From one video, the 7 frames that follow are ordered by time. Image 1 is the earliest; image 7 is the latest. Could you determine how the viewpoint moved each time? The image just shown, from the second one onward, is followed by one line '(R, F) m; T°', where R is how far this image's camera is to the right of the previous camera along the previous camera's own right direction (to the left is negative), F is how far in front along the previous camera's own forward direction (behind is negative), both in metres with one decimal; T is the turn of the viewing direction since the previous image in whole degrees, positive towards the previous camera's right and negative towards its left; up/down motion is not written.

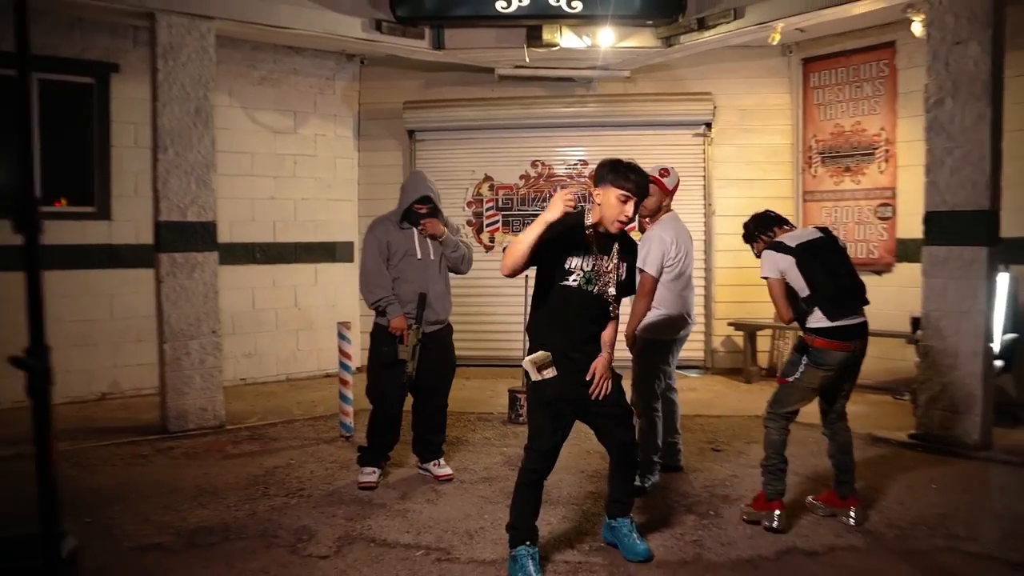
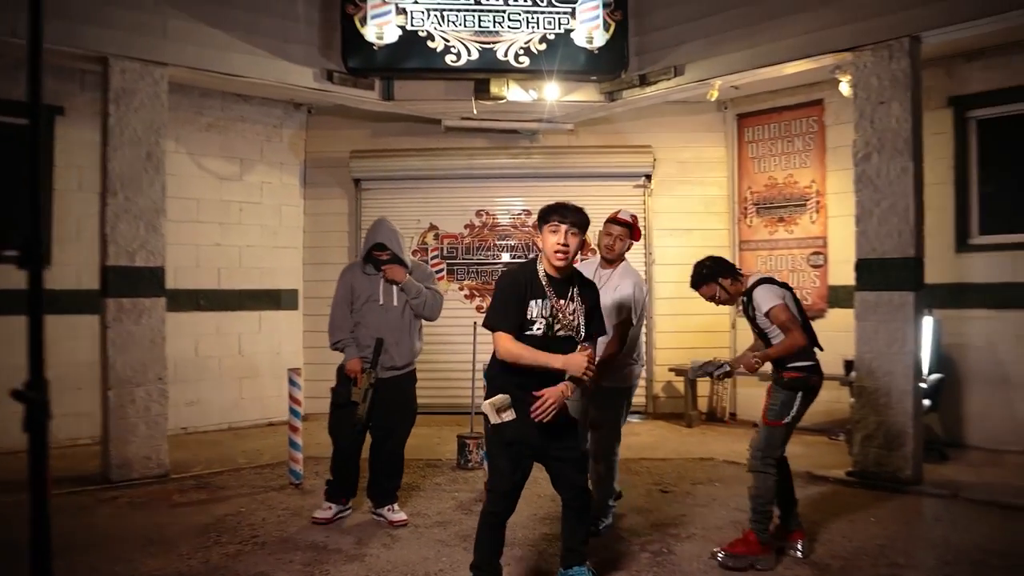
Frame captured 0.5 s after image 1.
(-0.1, -0.1) m; +4°
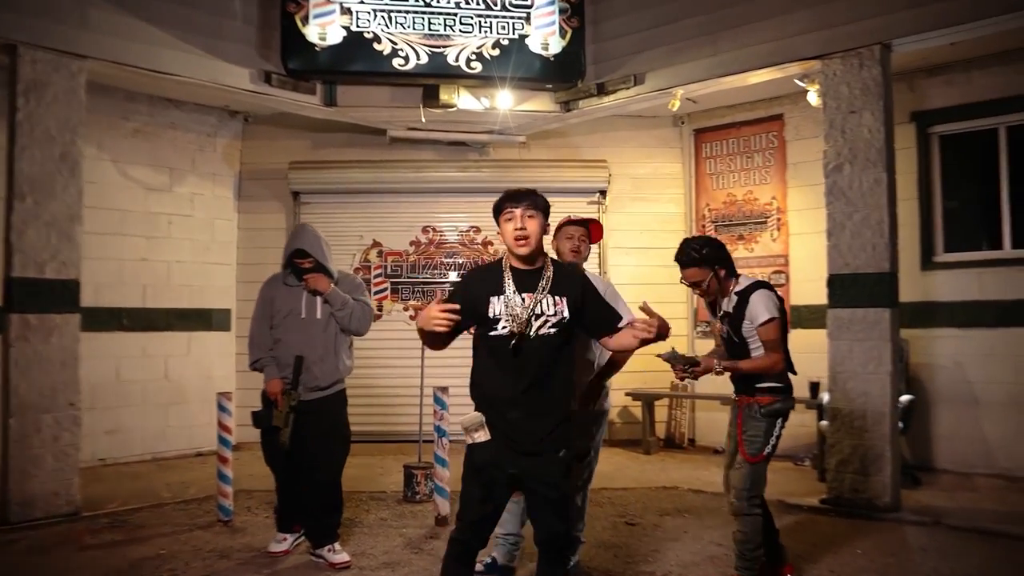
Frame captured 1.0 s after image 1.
(-0.1, +0.5) m; +4°
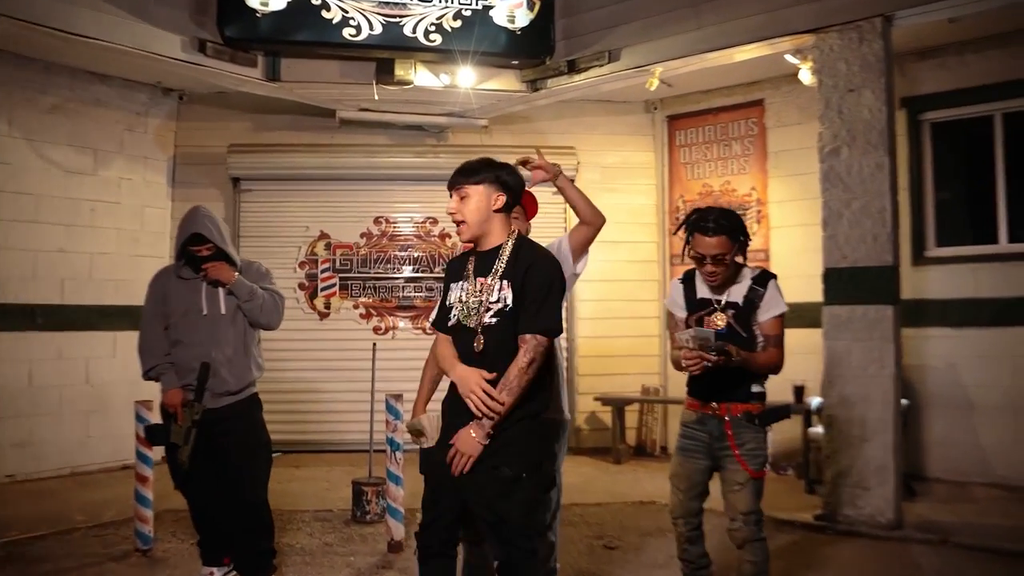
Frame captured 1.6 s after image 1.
(-0.1, +0.6) m; +3°
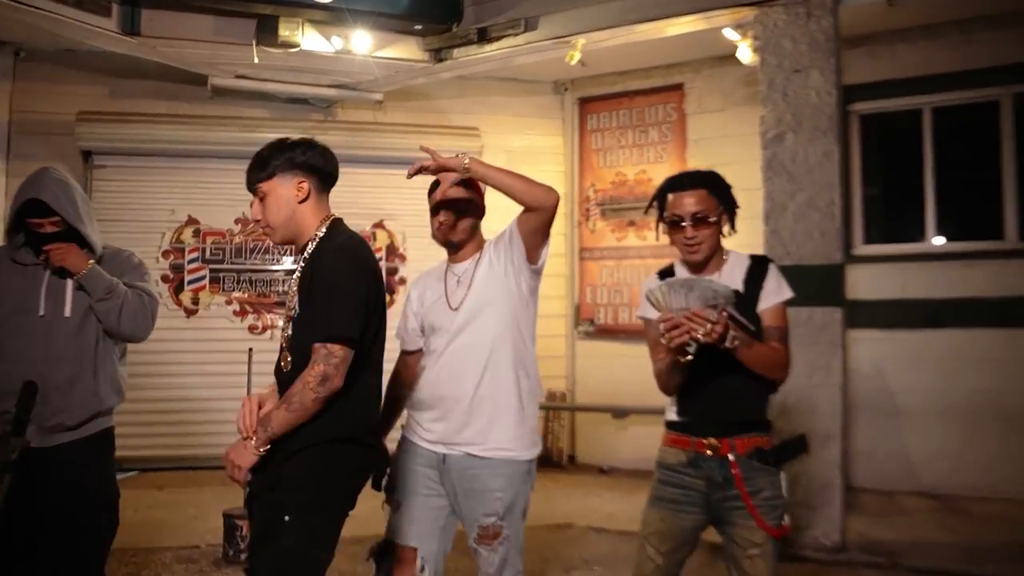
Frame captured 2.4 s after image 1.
(-0.2, +0.8) m; +8°
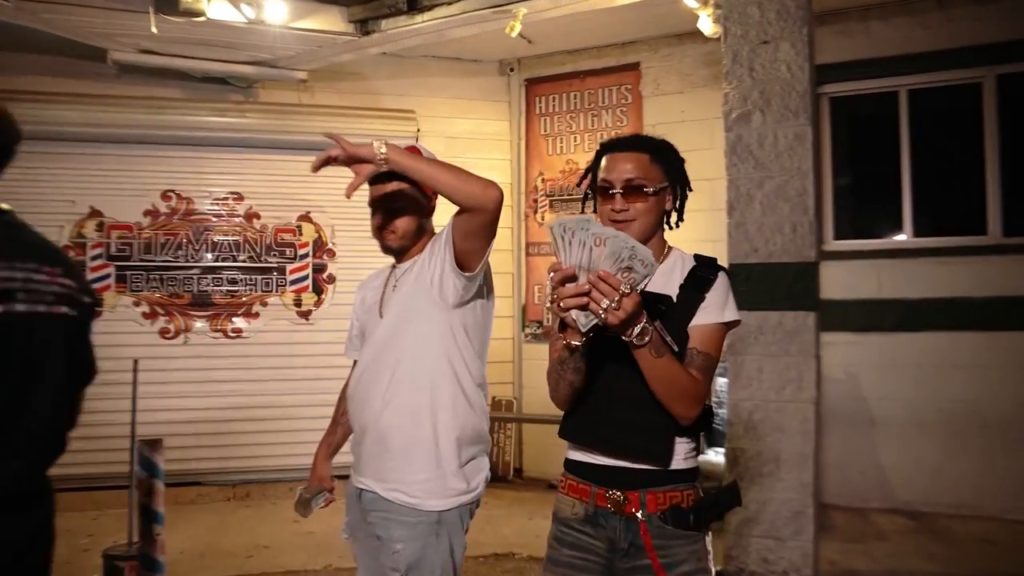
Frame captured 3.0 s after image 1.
(+0.2, +0.6) m; +2°
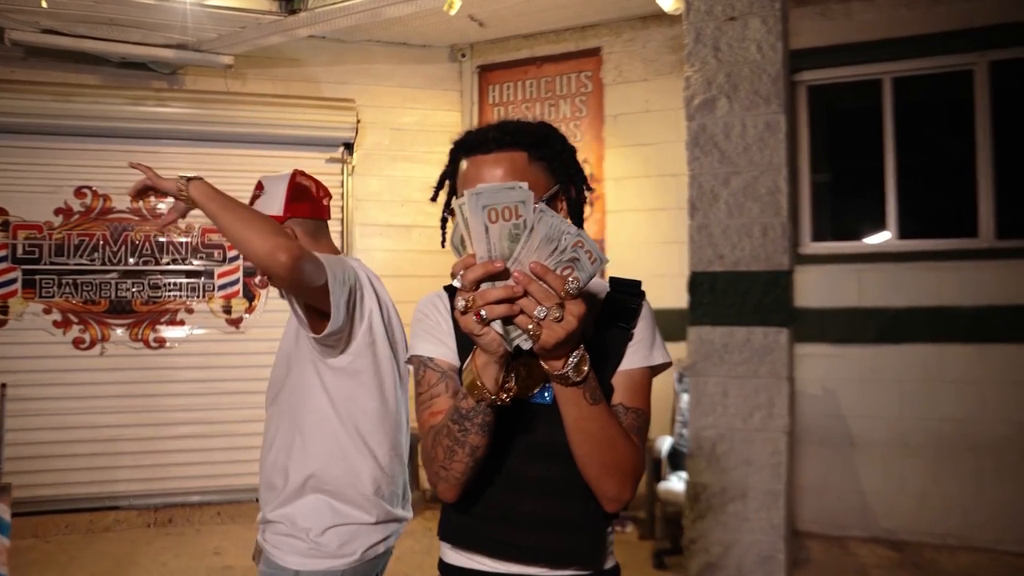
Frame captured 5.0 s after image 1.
(+0.2, +0.6) m; +1°
